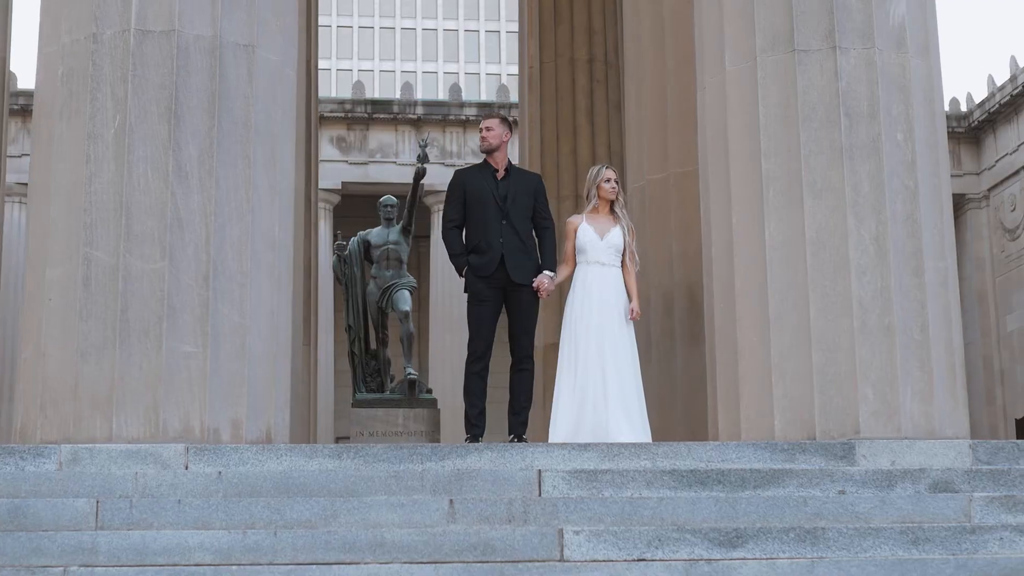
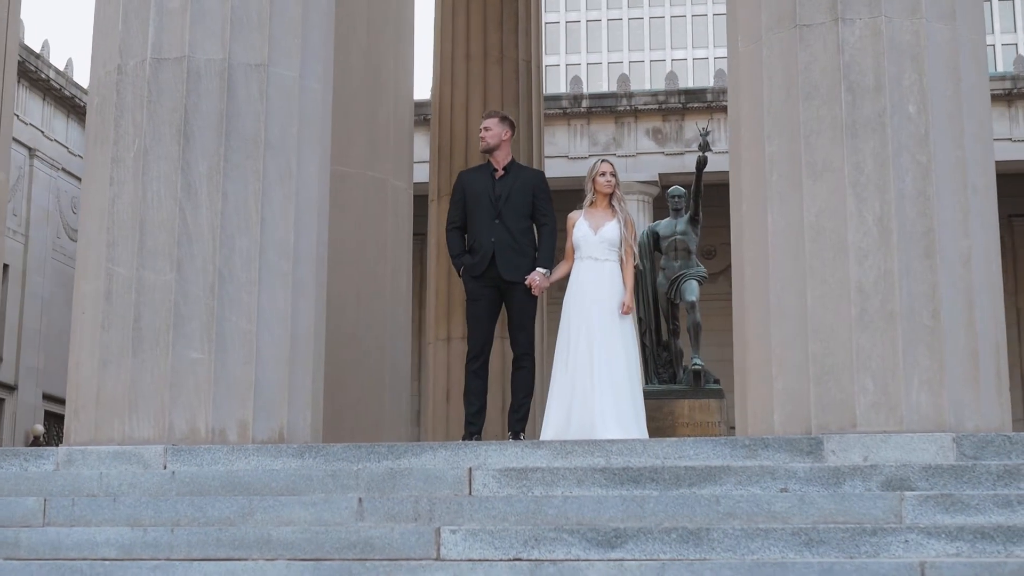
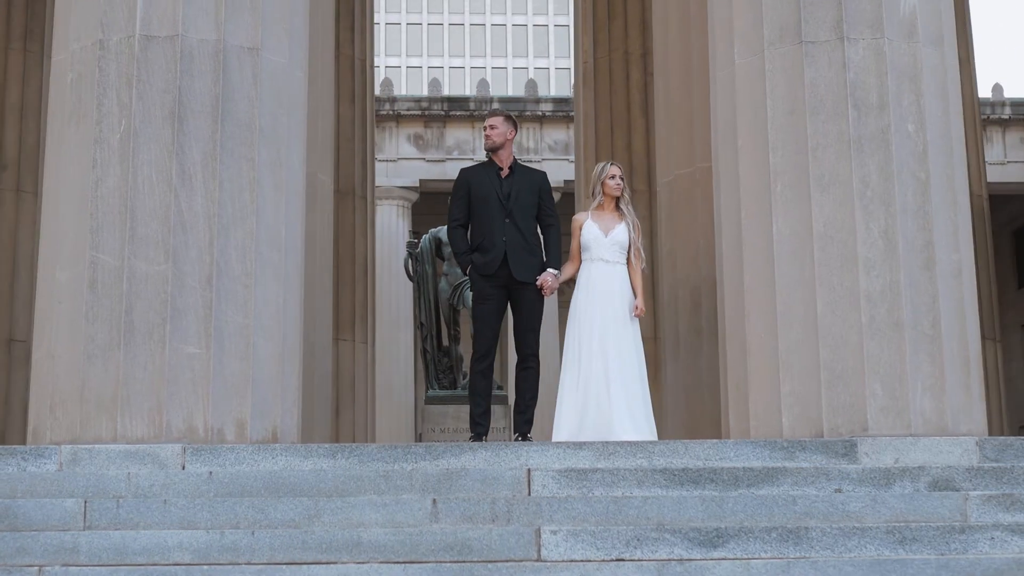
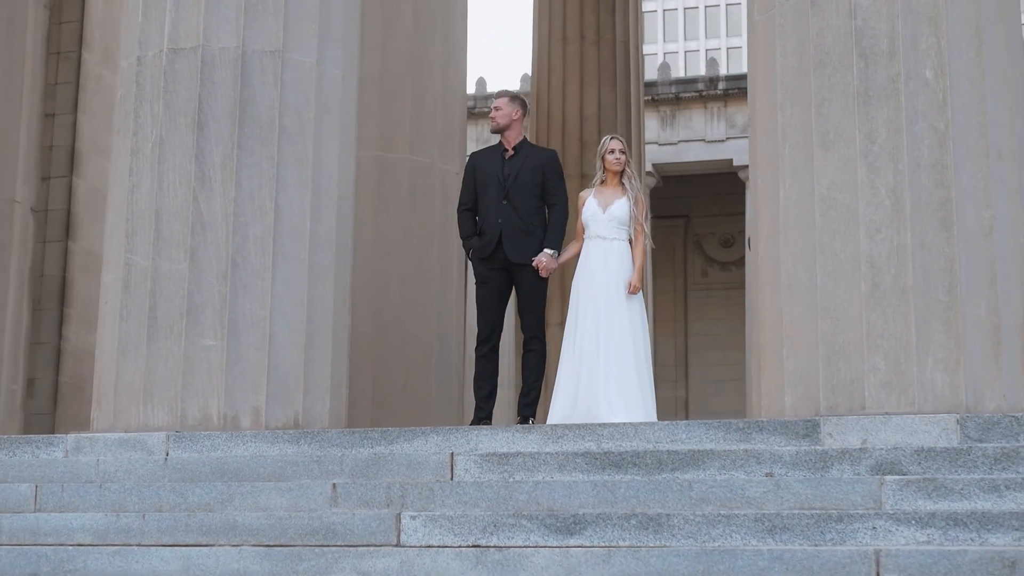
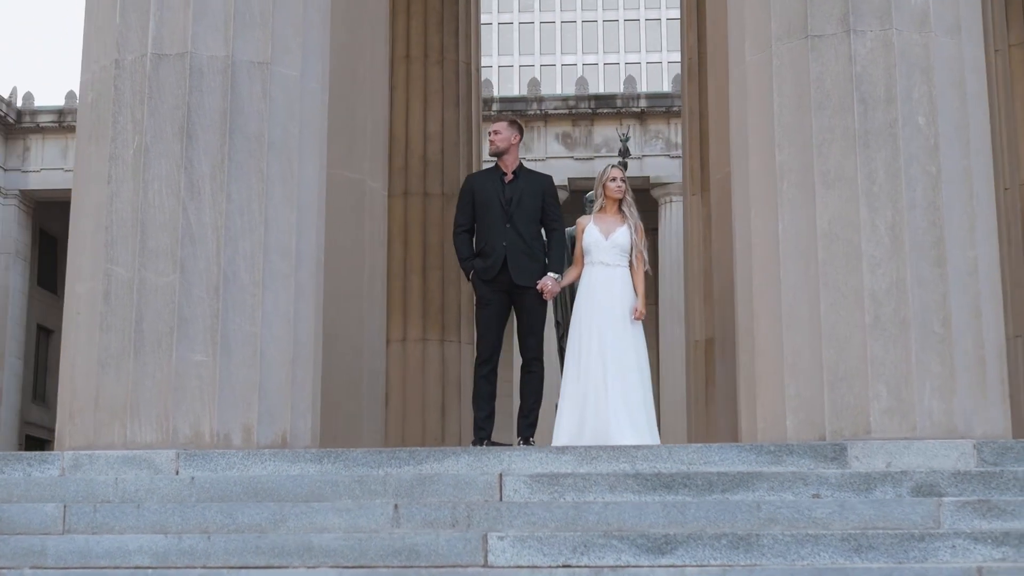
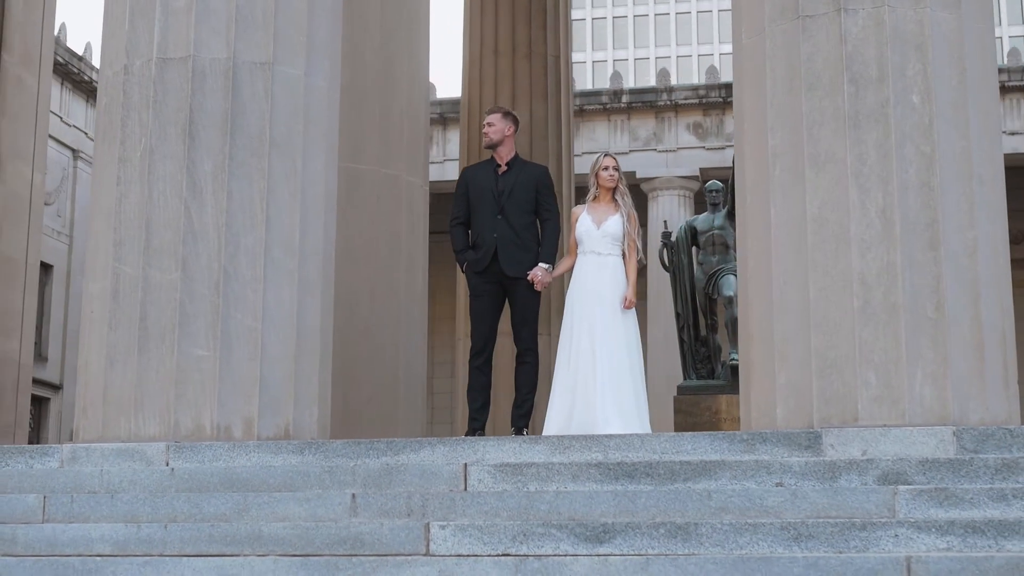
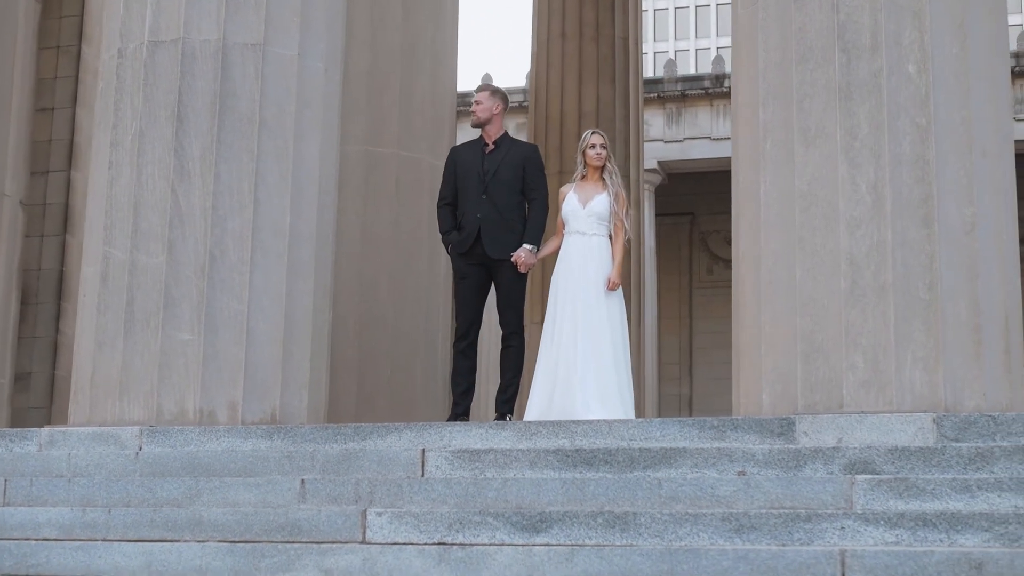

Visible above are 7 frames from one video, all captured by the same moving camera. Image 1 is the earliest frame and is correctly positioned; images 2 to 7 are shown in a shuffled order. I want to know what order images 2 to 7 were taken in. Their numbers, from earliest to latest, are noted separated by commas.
3, 5, 2, 6, 4, 7
